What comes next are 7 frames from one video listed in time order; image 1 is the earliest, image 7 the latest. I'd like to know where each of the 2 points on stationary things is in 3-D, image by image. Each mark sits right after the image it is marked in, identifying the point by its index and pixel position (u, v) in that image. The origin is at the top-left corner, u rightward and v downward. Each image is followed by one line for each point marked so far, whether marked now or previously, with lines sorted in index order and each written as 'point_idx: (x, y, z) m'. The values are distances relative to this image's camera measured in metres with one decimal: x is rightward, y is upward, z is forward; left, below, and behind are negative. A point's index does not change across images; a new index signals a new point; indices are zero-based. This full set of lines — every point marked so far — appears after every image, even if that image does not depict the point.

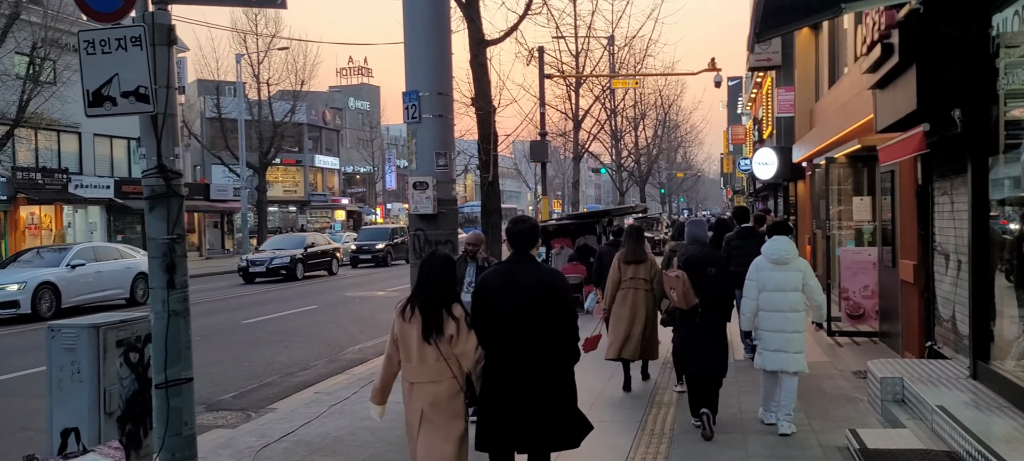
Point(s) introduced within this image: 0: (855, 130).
0: (+4.5, +1.3, +10.6) m
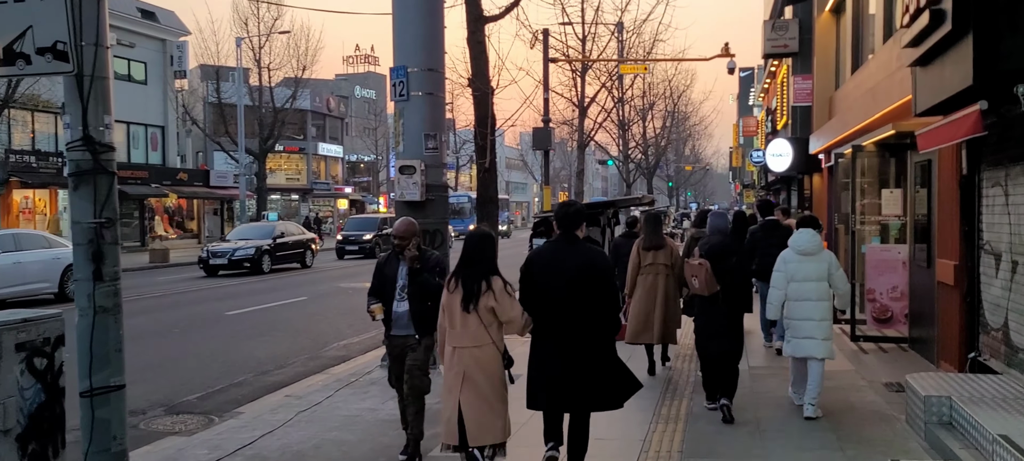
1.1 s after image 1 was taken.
0: (+4.4, +1.4, +9.6) m
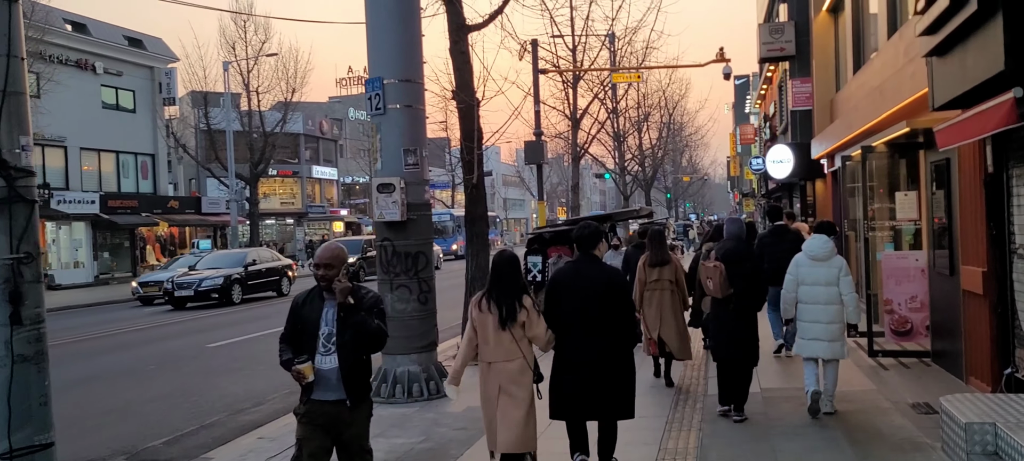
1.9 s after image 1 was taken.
0: (+4.3, +1.3, +9.0) m
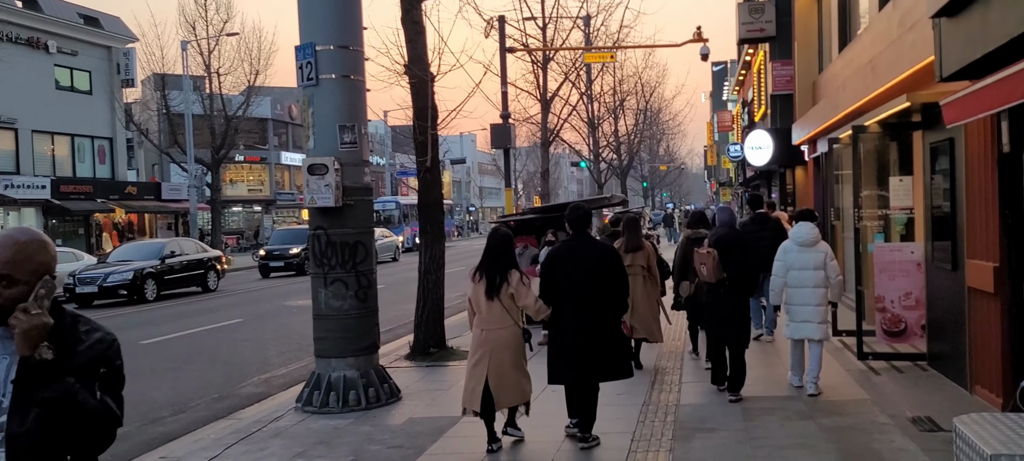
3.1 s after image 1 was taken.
0: (+3.8, +1.4, +8.1) m
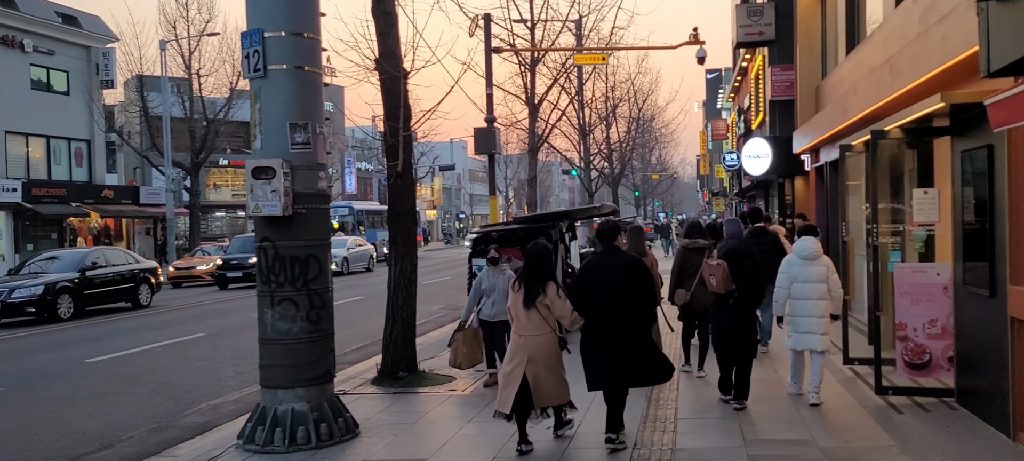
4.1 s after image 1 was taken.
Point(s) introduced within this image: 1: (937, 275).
0: (+3.6, +1.2, +7.2) m
1: (+3.6, -0.4, +7.0) m
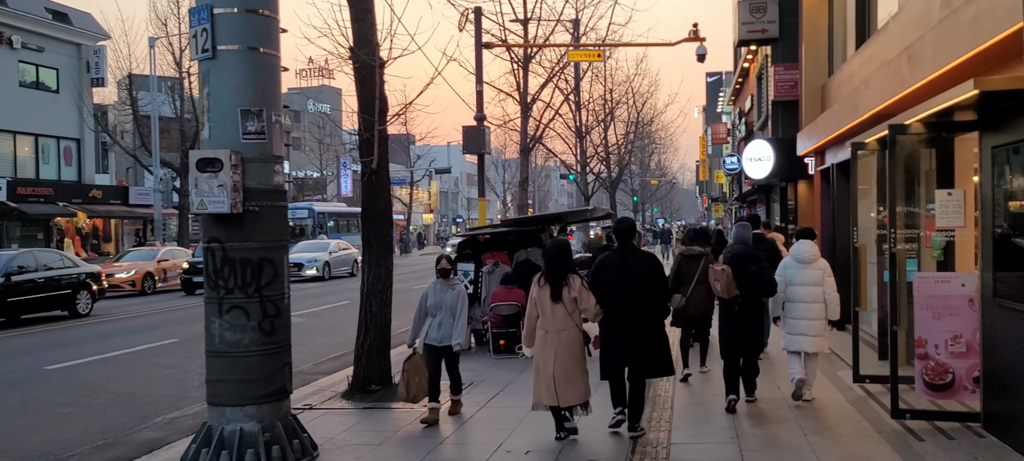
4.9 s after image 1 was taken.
0: (+3.4, +1.2, +6.5) m
1: (+3.5, -0.4, +6.3) m
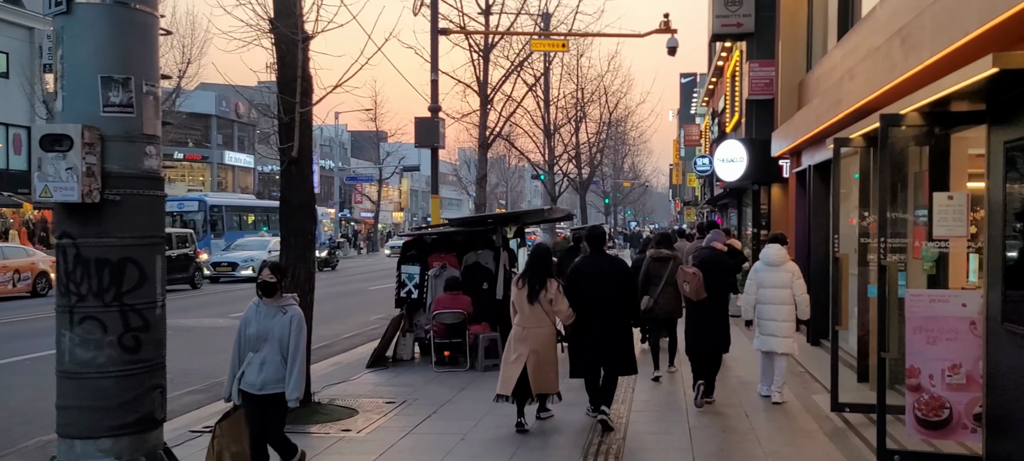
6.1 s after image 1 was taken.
0: (+2.9, +1.1, +5.6) m
1: (+2.9, -0.5, +5.3) m
